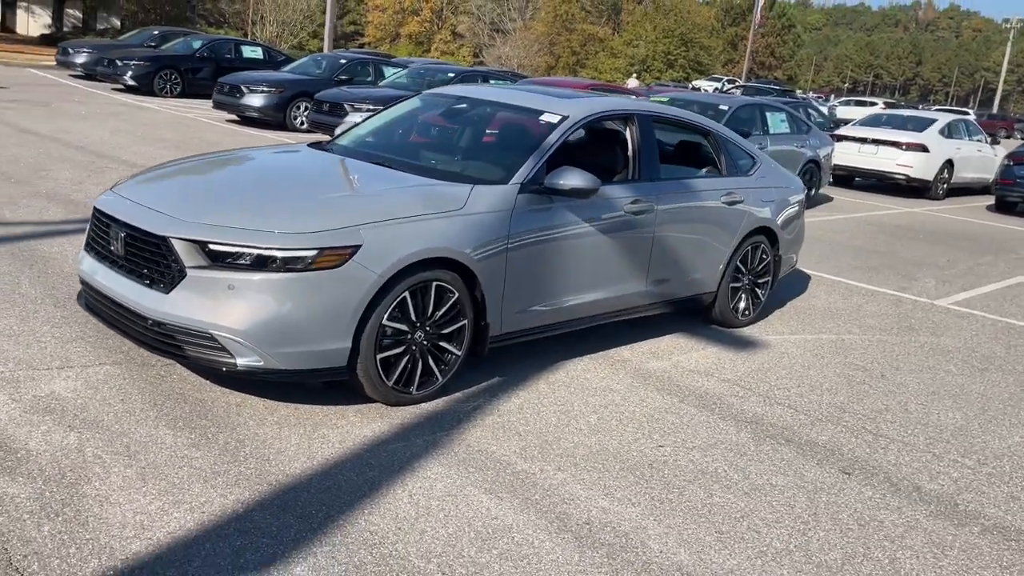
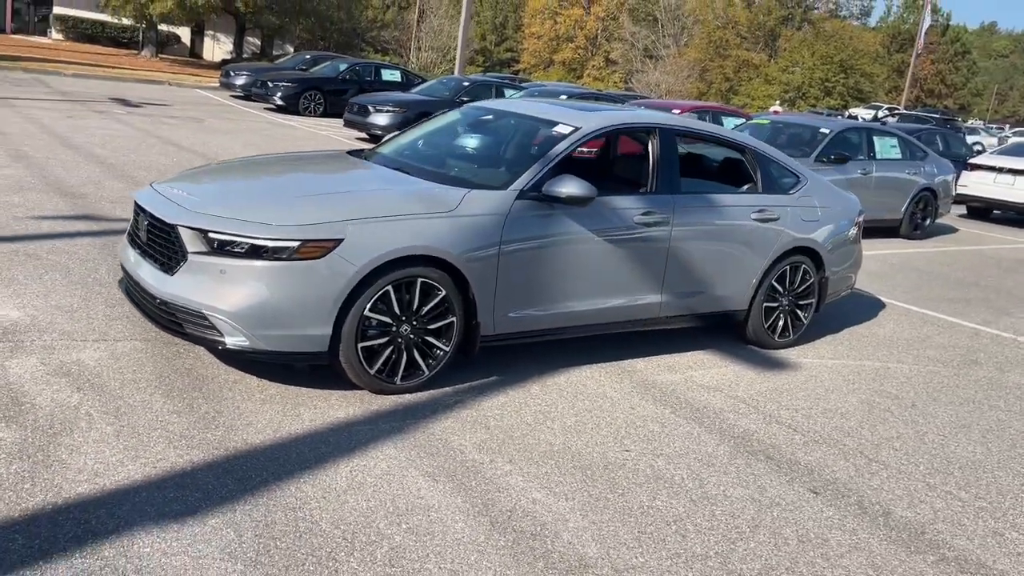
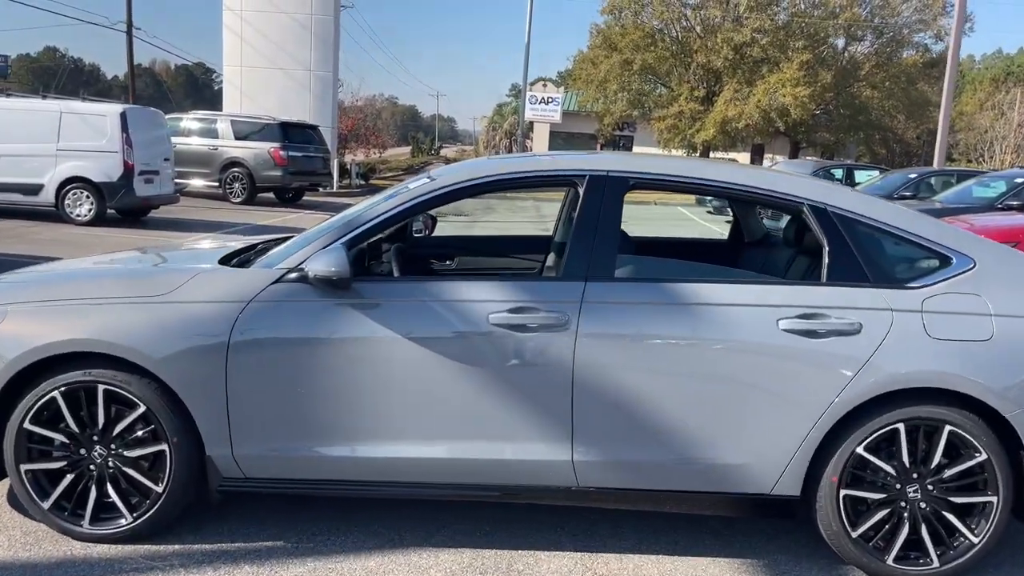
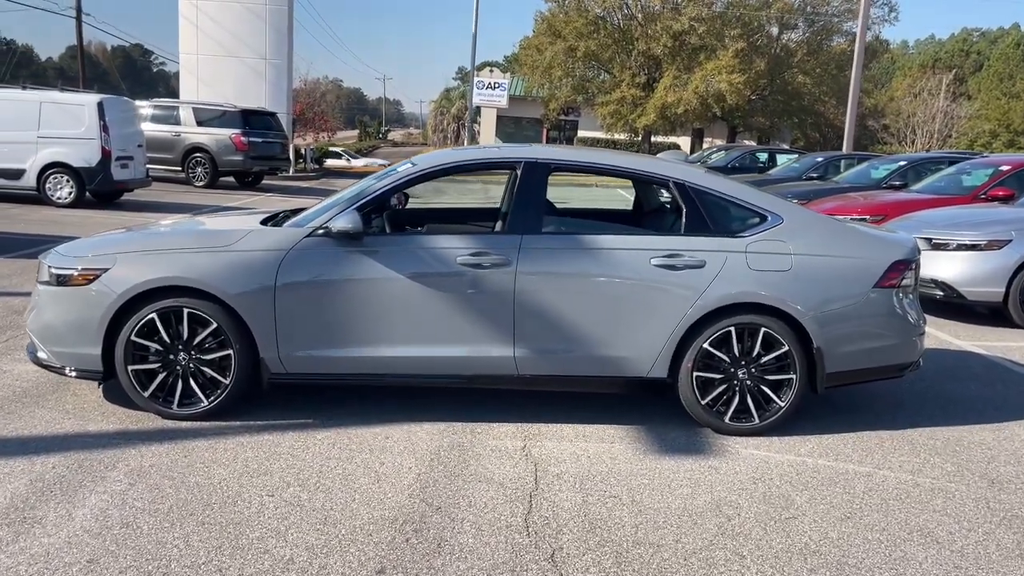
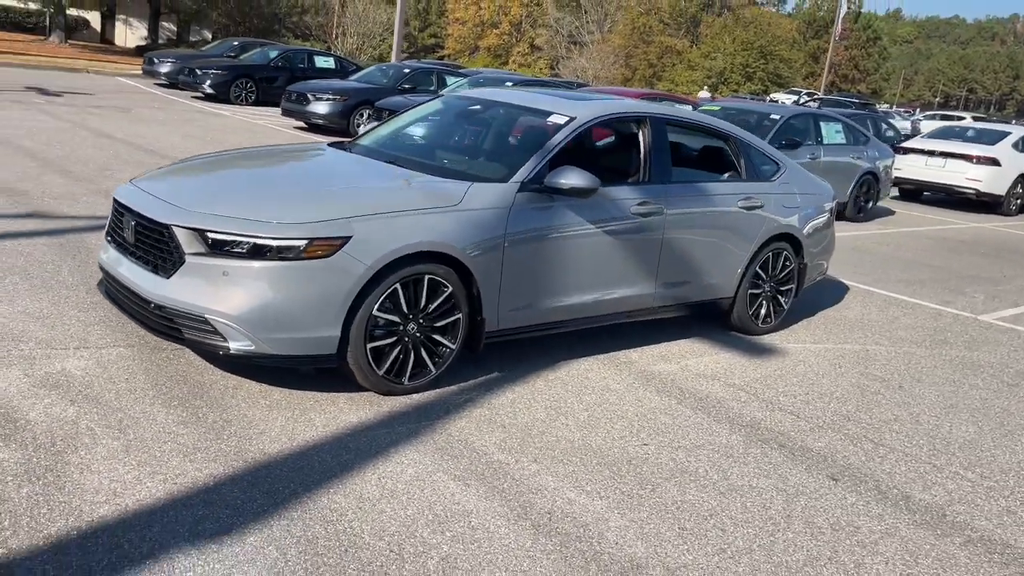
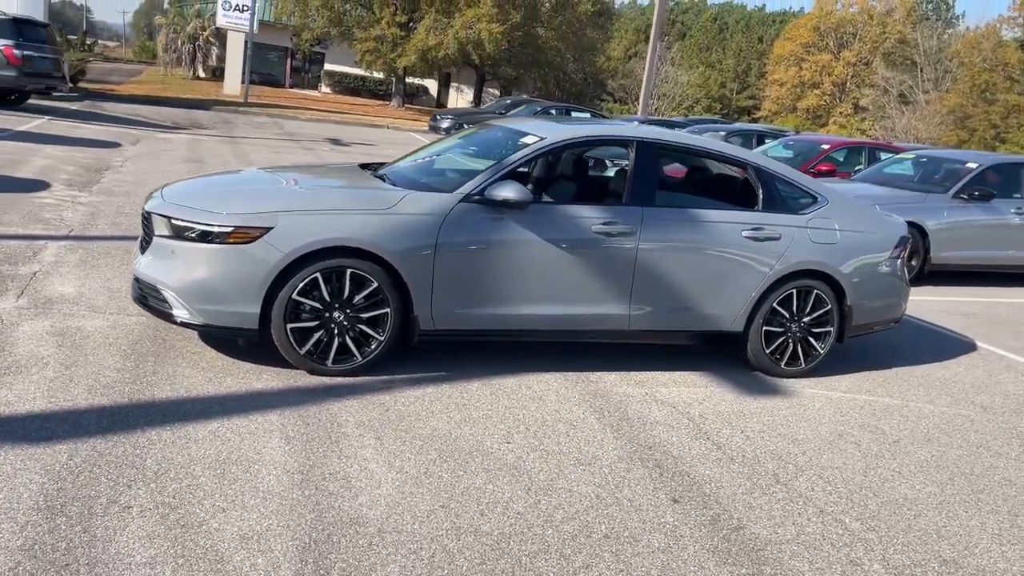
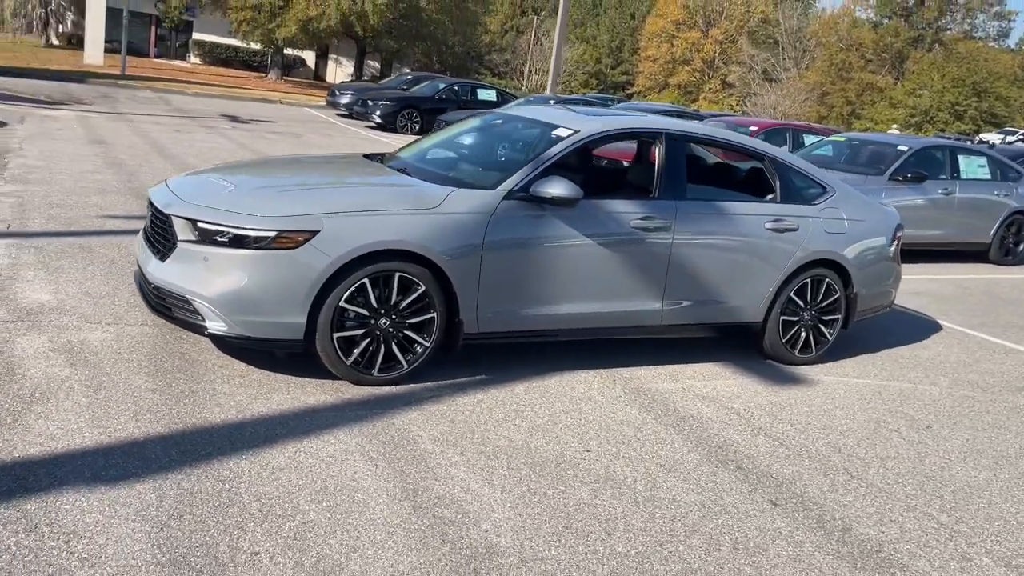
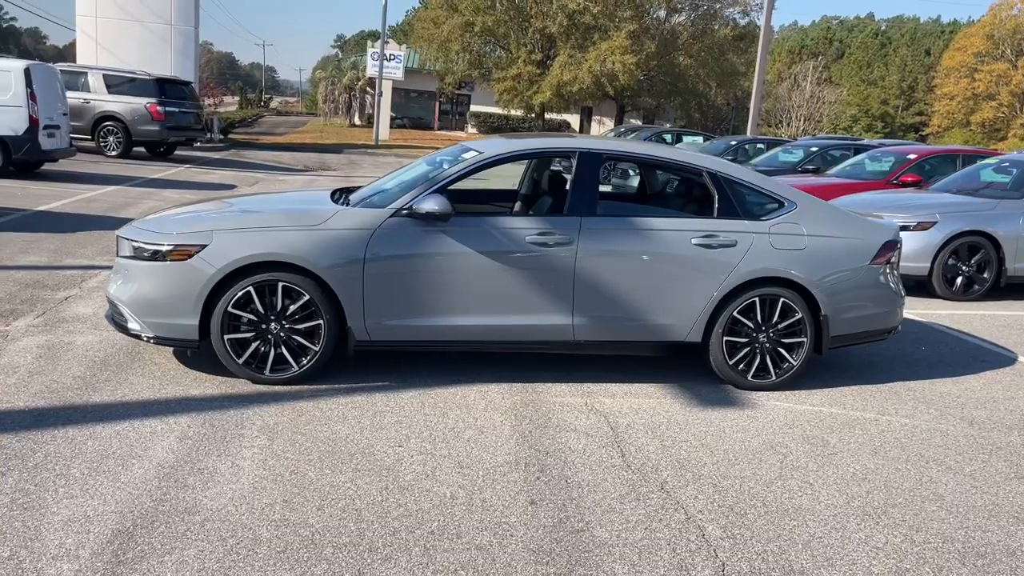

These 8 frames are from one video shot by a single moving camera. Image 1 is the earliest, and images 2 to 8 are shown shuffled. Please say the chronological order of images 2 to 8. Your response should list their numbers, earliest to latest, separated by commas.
5, 2, 7, 6, 8, 4, 3
